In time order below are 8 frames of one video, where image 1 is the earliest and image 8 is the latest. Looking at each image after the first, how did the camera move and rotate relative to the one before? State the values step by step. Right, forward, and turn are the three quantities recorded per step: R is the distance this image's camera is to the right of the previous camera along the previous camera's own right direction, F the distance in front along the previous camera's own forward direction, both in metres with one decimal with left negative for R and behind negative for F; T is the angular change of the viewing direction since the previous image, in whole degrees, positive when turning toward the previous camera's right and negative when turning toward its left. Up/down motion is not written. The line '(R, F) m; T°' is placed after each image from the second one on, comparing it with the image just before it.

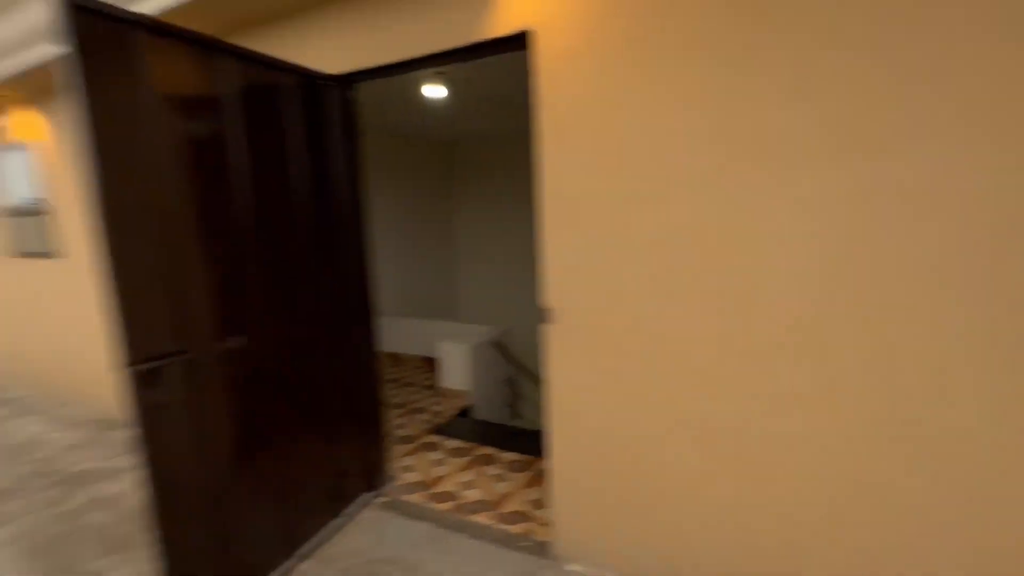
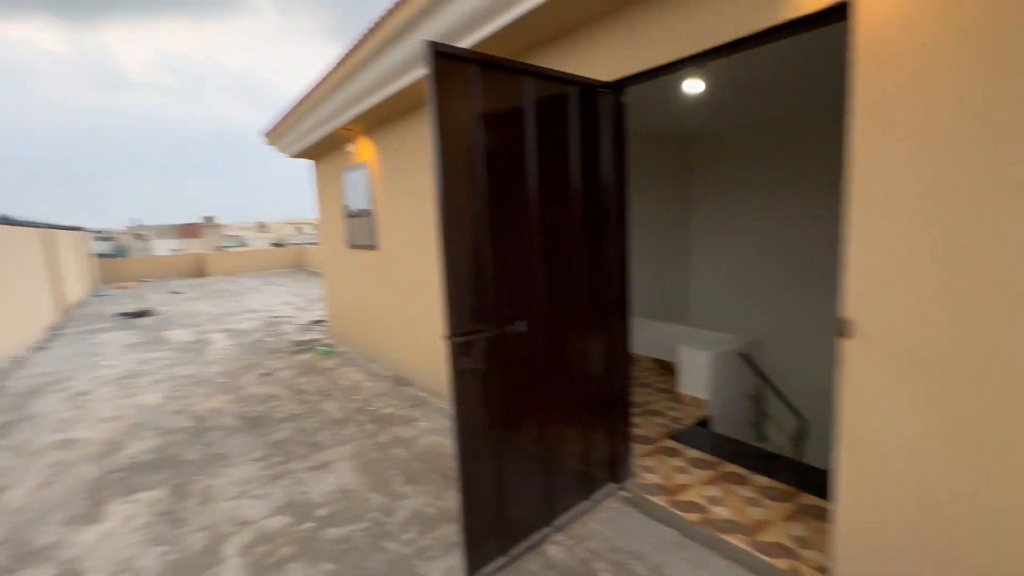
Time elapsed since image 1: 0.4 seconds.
(-0.2, -0.1) m; -25°
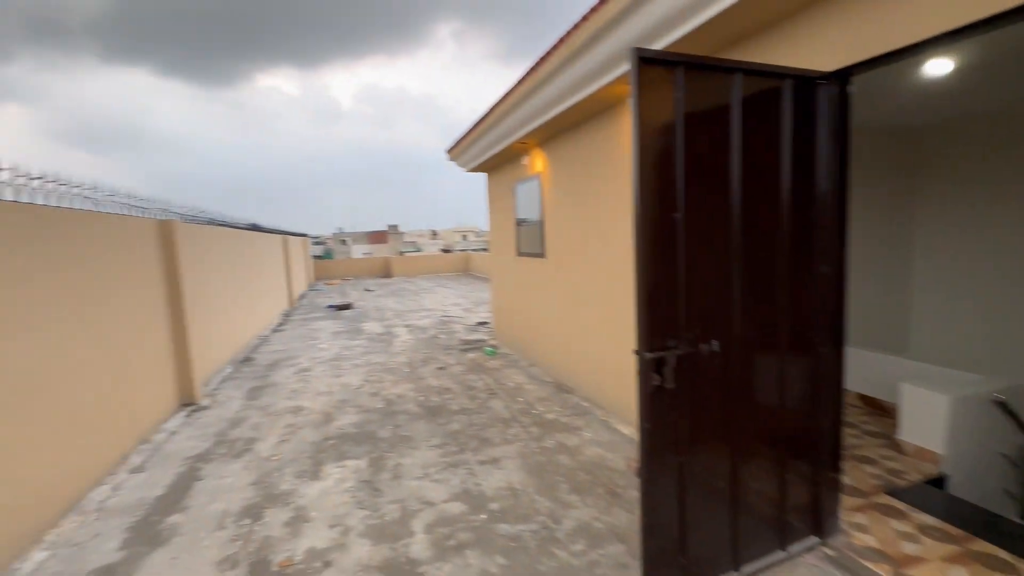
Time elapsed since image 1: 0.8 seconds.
(-0.1, 0.0) m; -18°
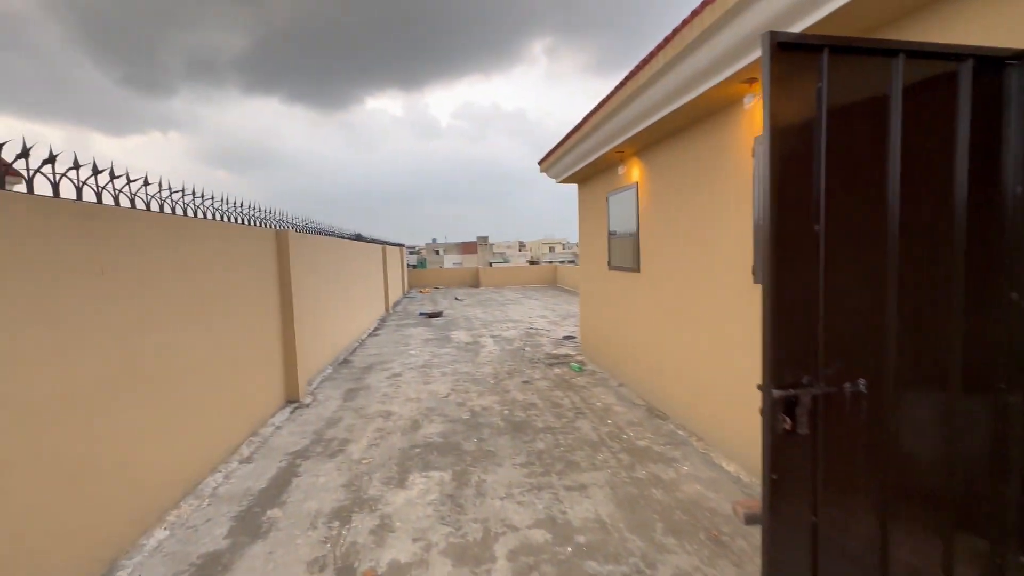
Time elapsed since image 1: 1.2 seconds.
(0.0, +0.1) m; -10°
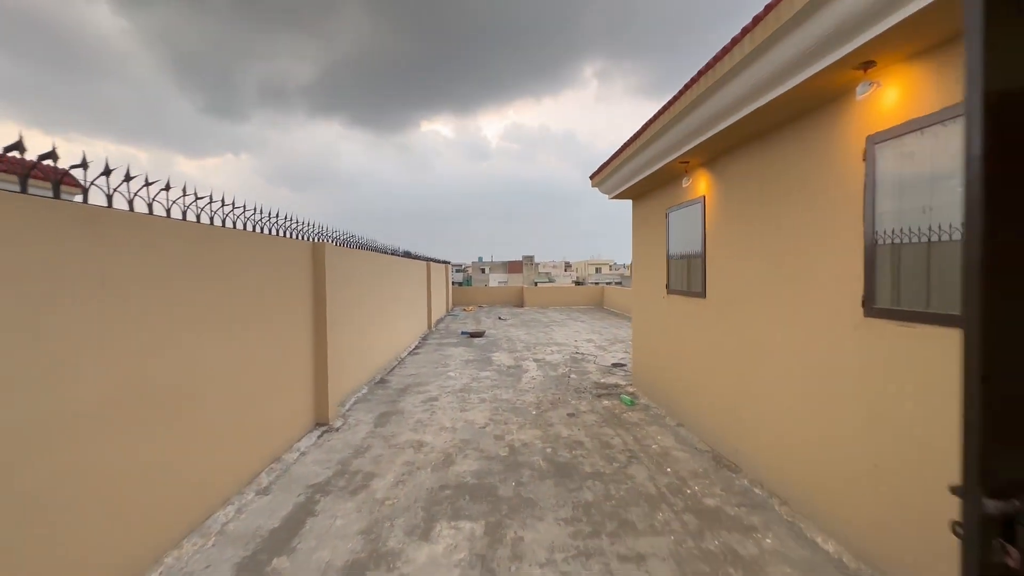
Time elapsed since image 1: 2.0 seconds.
(0.0, +0.4) m; -5°
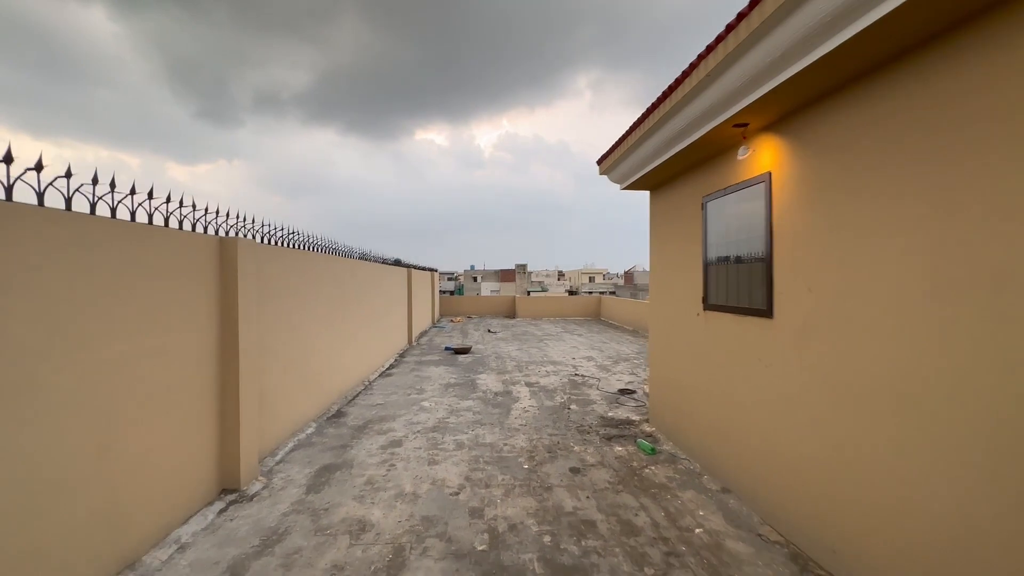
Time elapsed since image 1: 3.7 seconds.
(0.0, +1.0) m; +1°
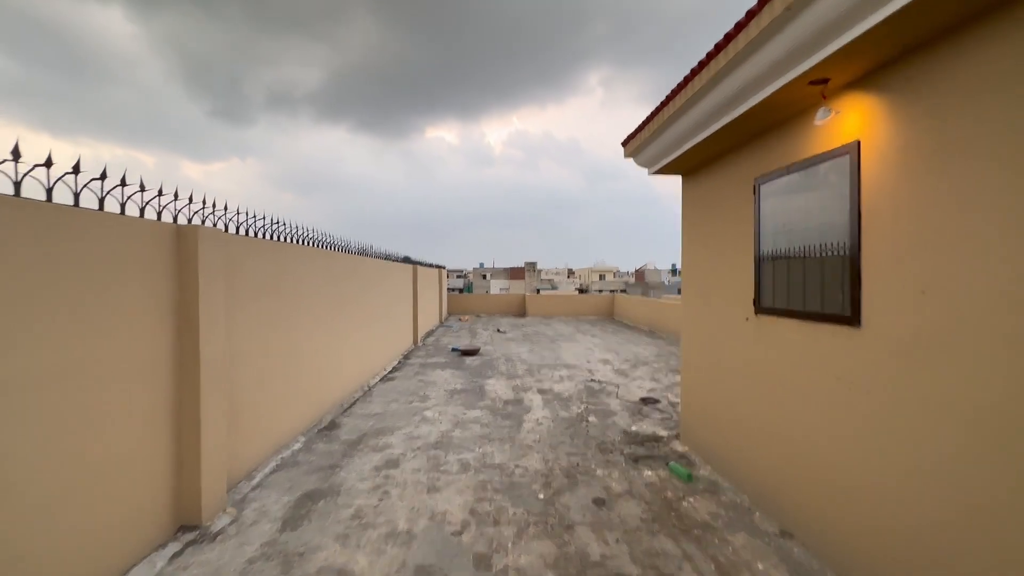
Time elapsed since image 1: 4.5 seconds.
(0.0, +0.5) m; -1°
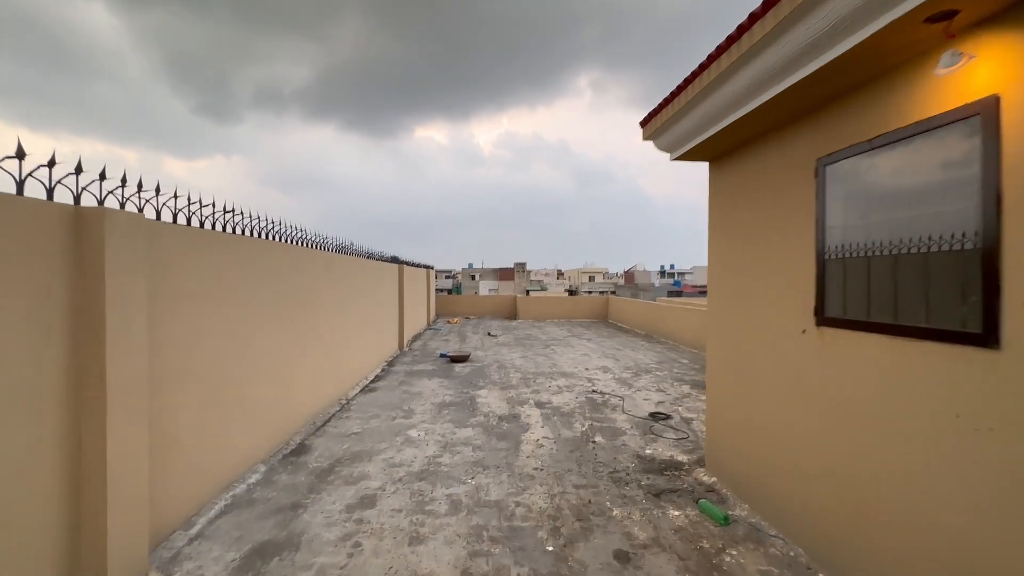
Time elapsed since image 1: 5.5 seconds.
(-0.1, +0.5) m; +1°
